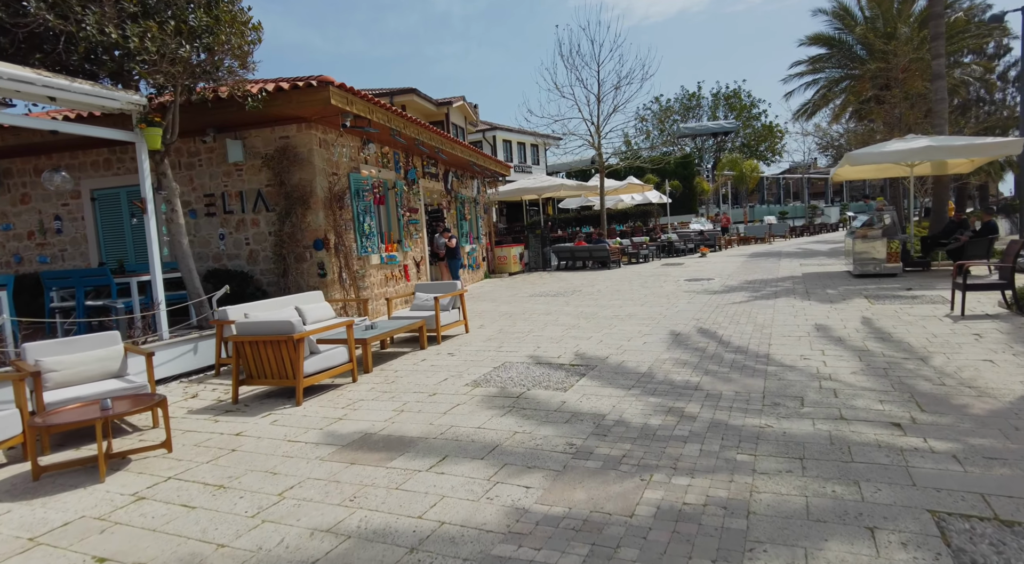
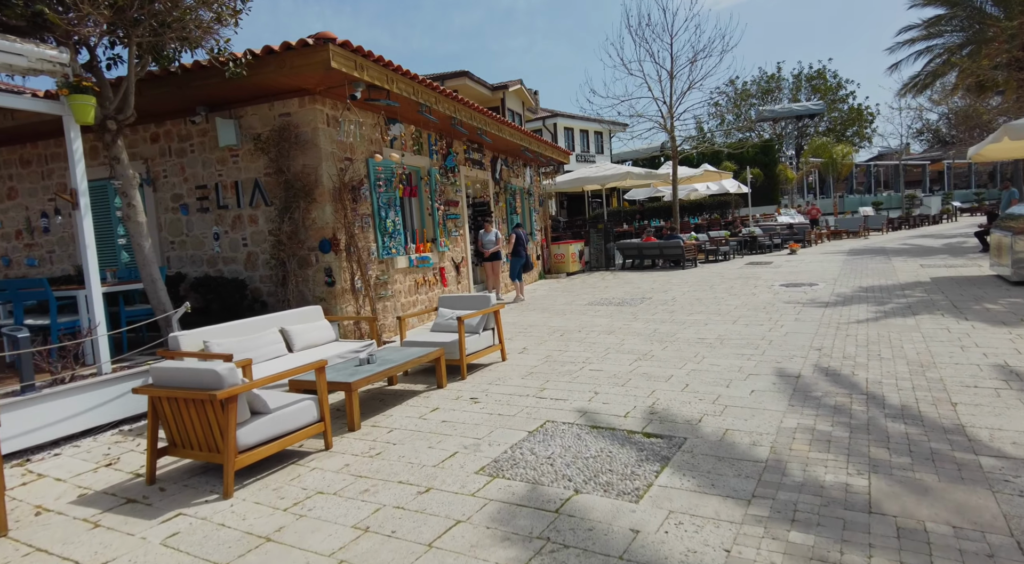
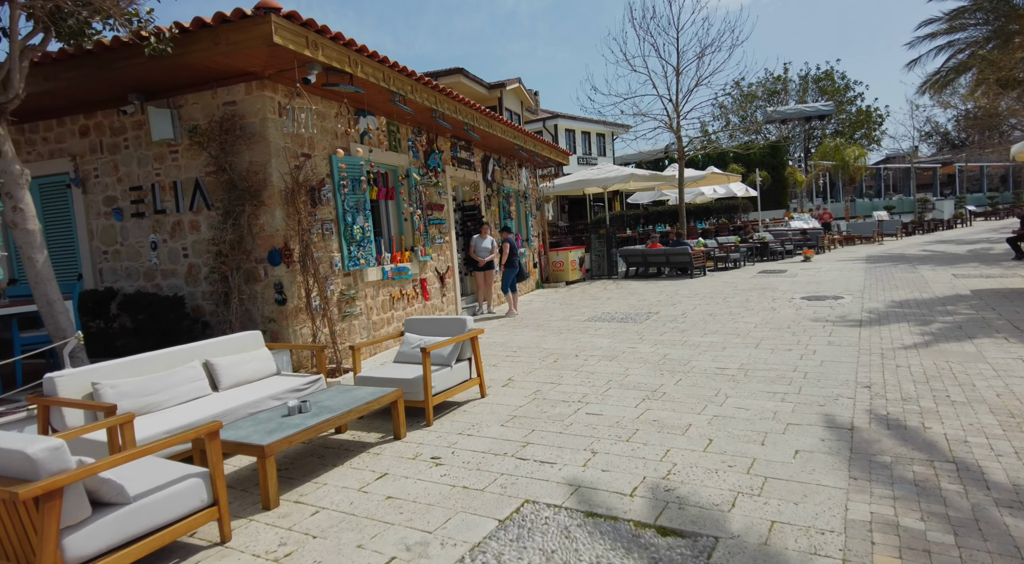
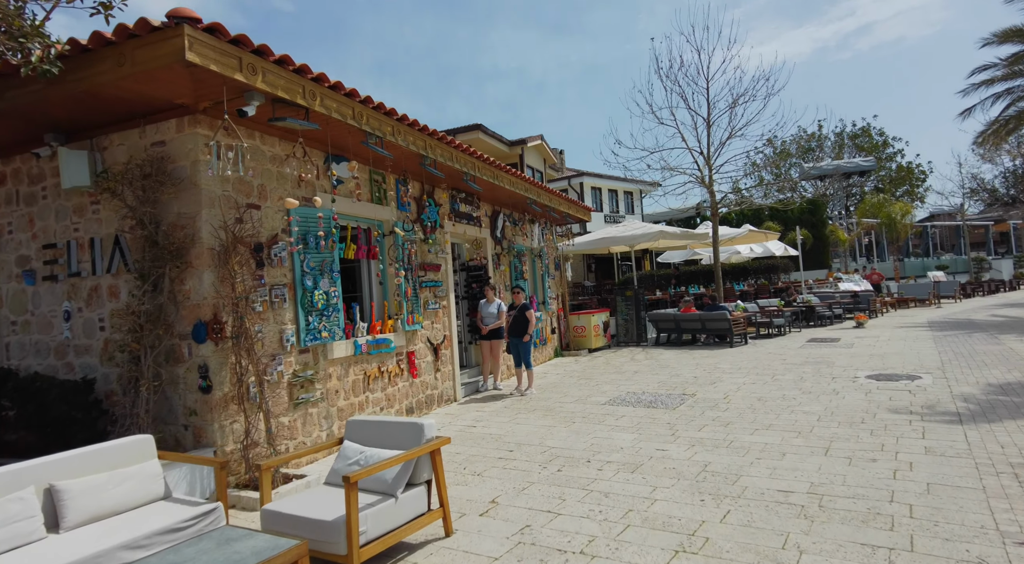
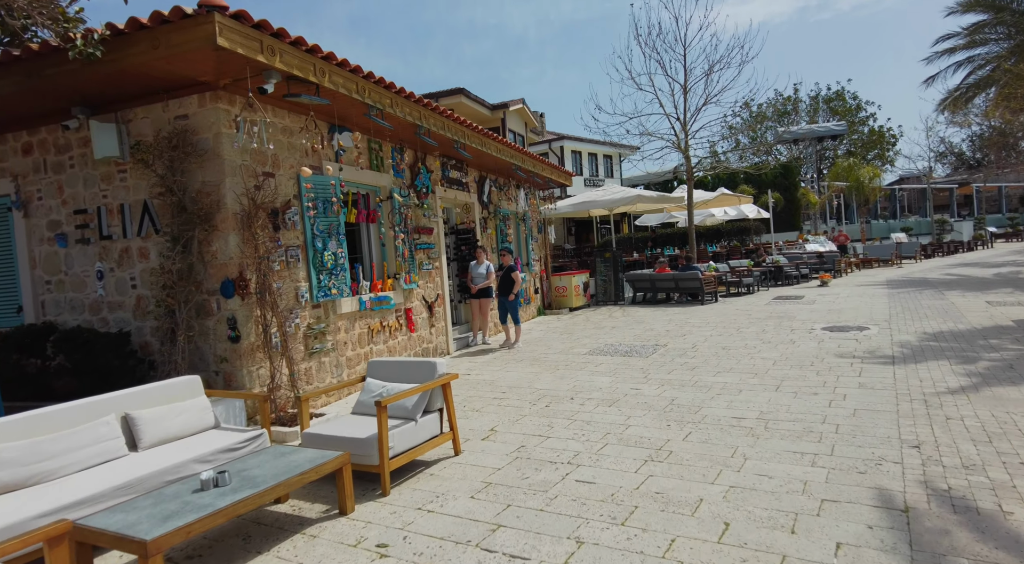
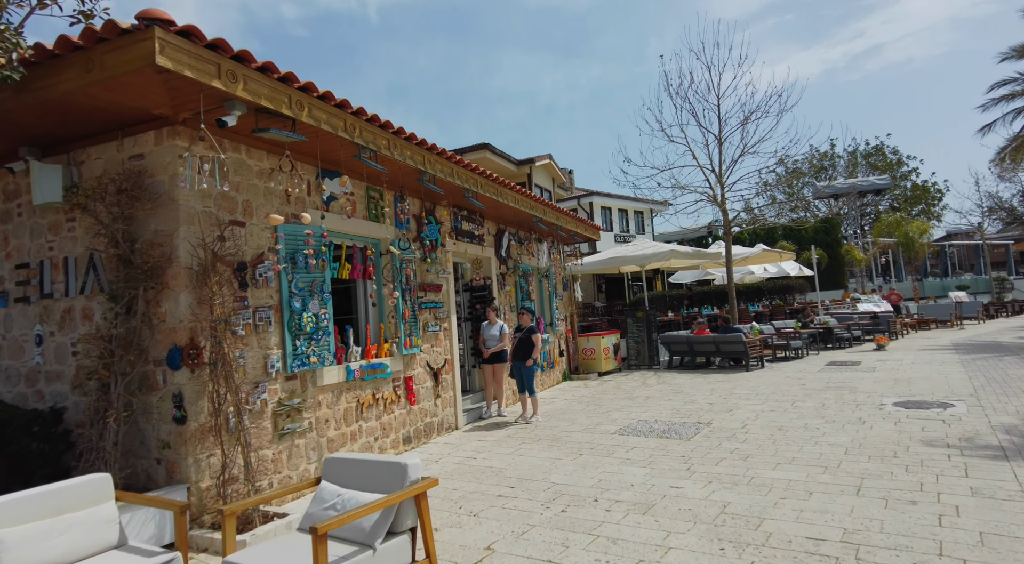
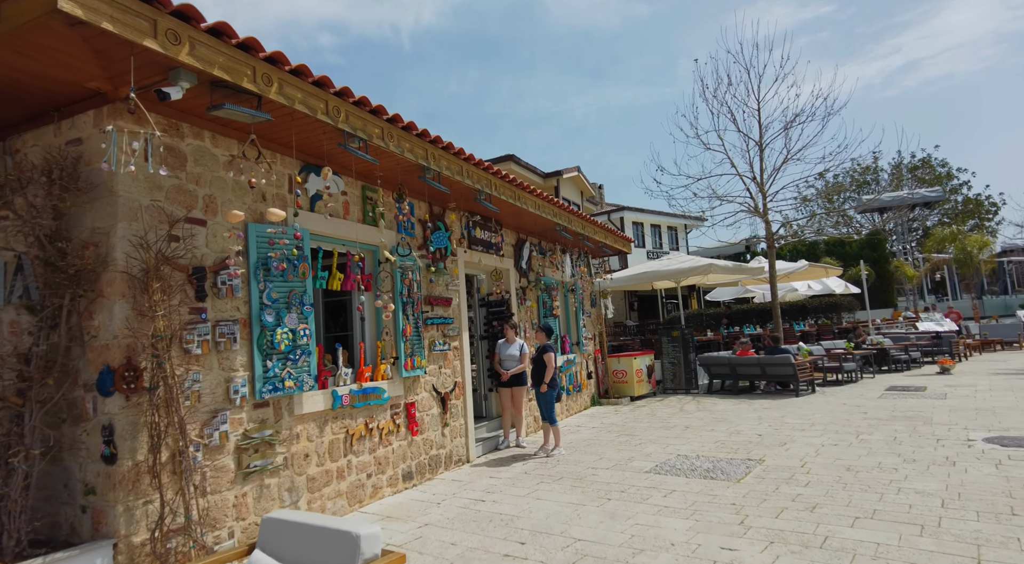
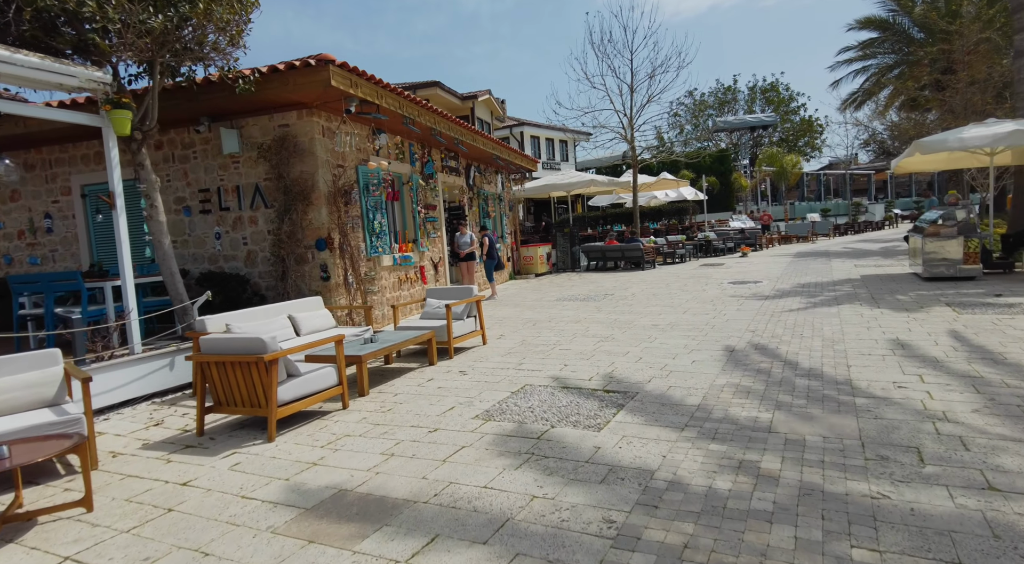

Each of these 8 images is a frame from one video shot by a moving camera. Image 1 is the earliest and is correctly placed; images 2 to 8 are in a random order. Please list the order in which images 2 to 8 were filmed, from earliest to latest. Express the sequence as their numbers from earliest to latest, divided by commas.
8, 2, 3, 5, 4, 6, 7
